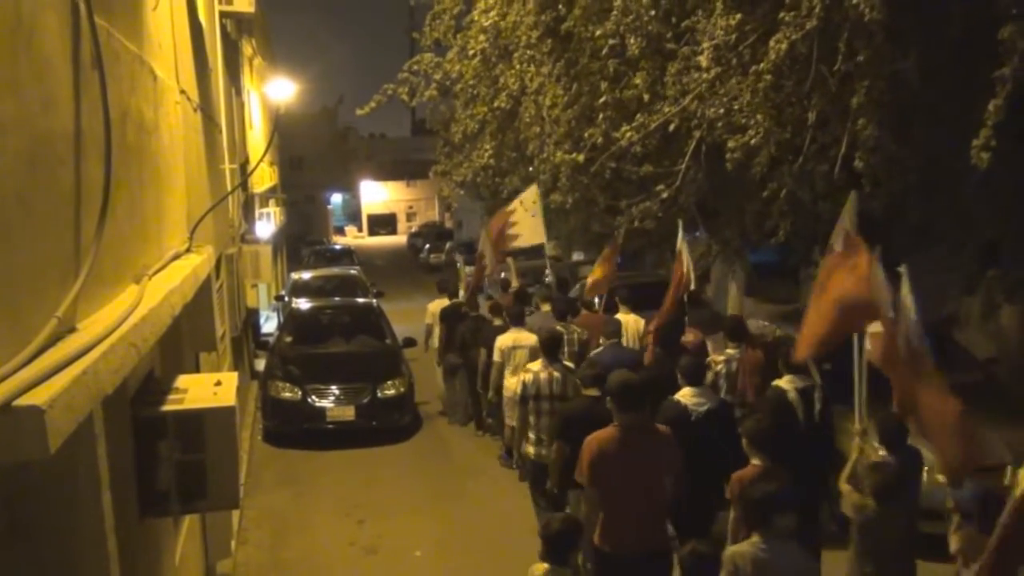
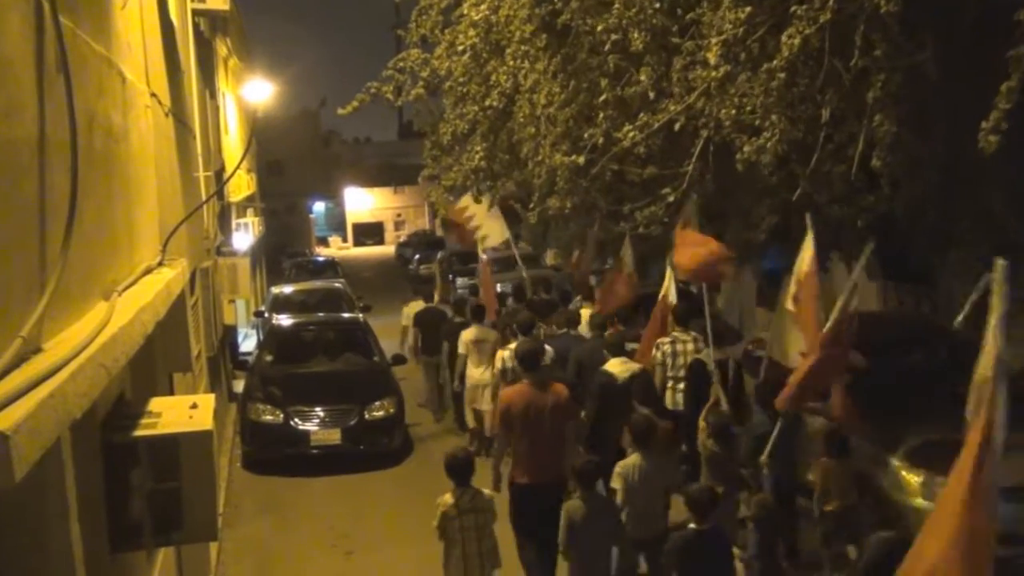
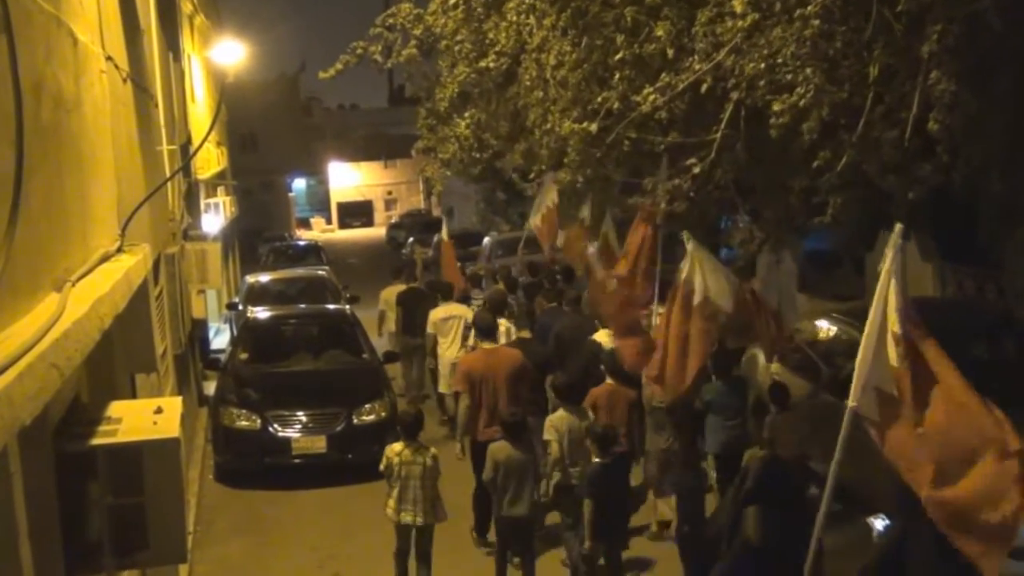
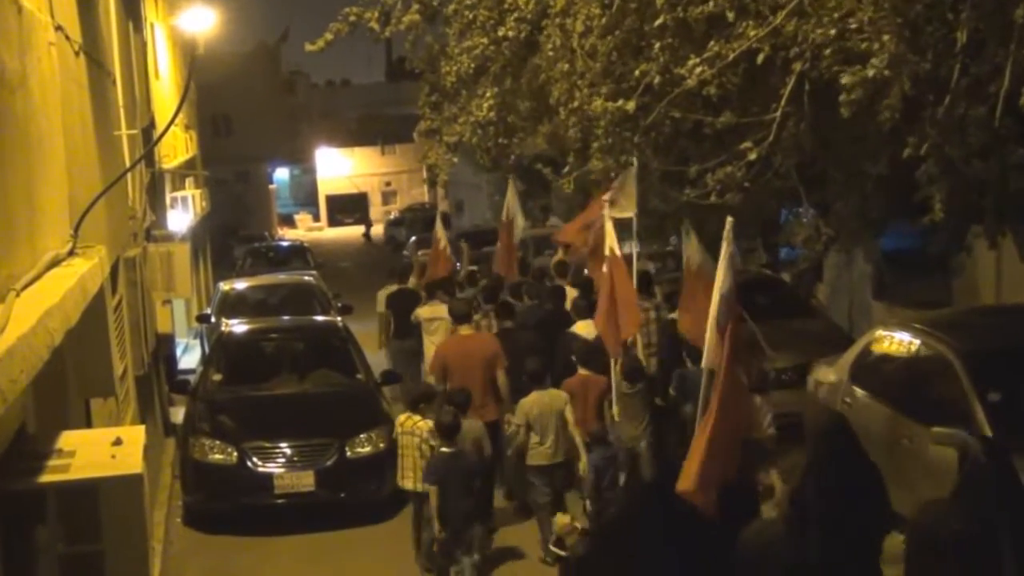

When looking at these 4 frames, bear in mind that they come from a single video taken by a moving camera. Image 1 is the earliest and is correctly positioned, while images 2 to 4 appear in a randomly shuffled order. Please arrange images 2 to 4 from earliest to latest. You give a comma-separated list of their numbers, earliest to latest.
2, 3, 4
